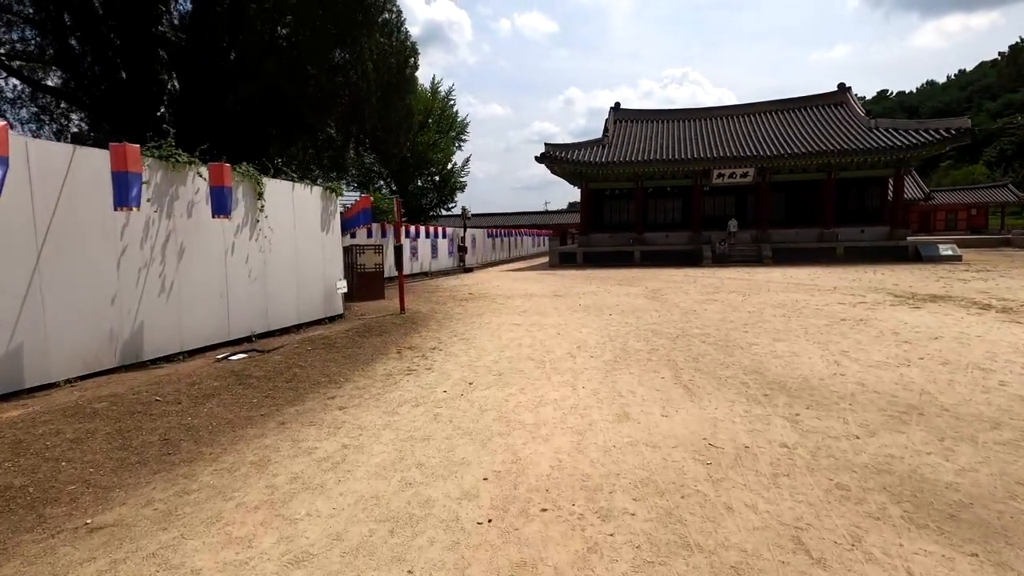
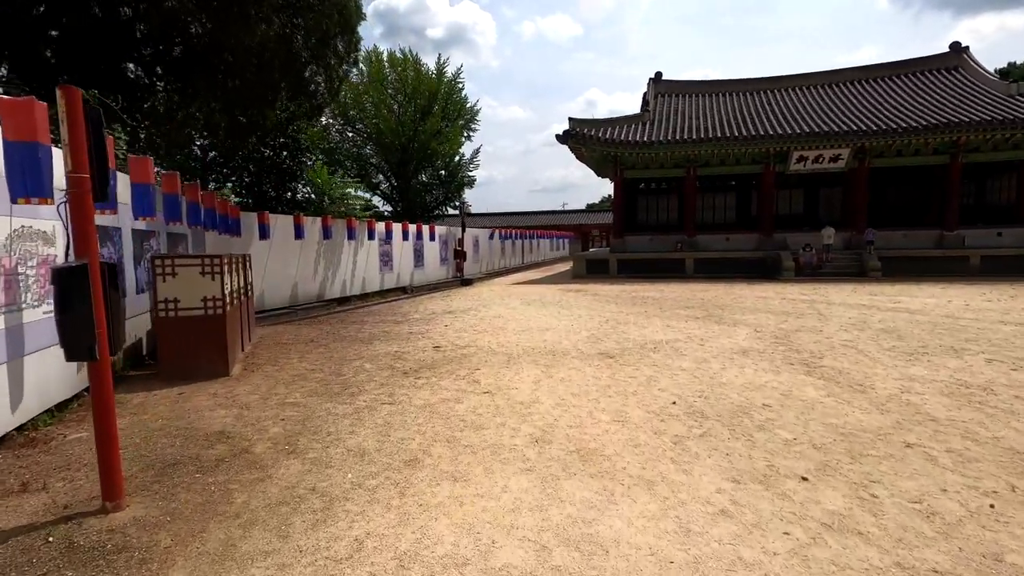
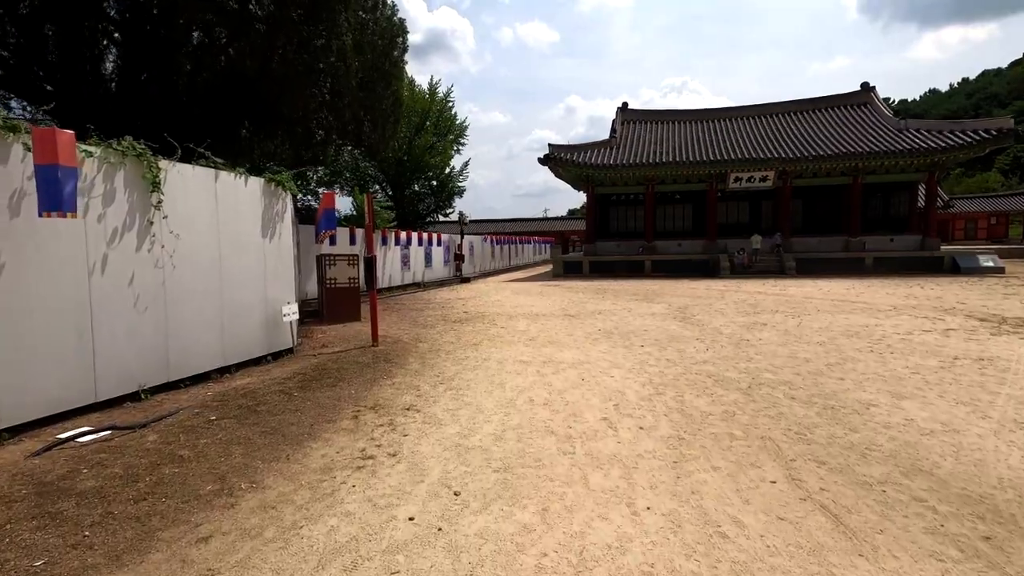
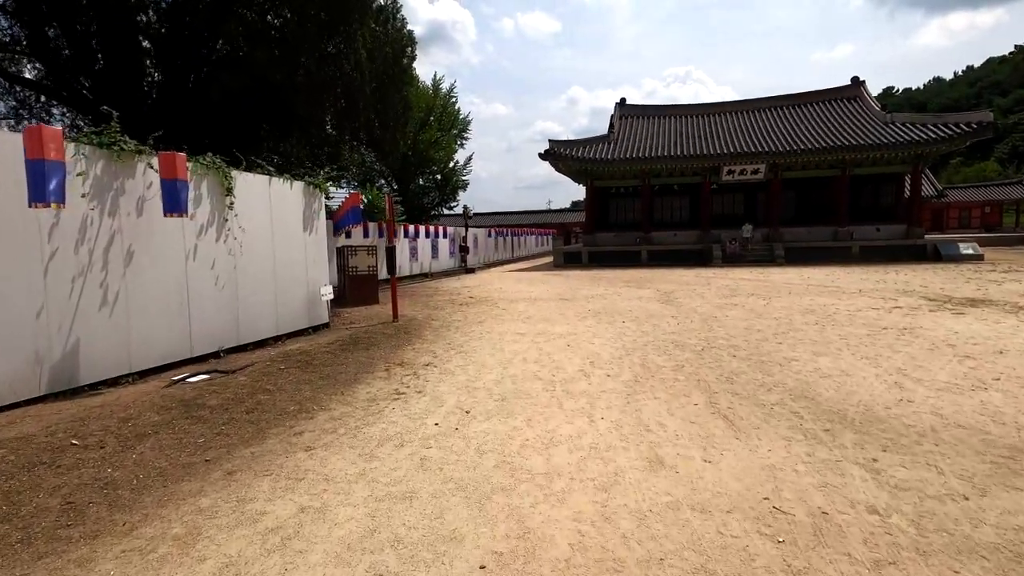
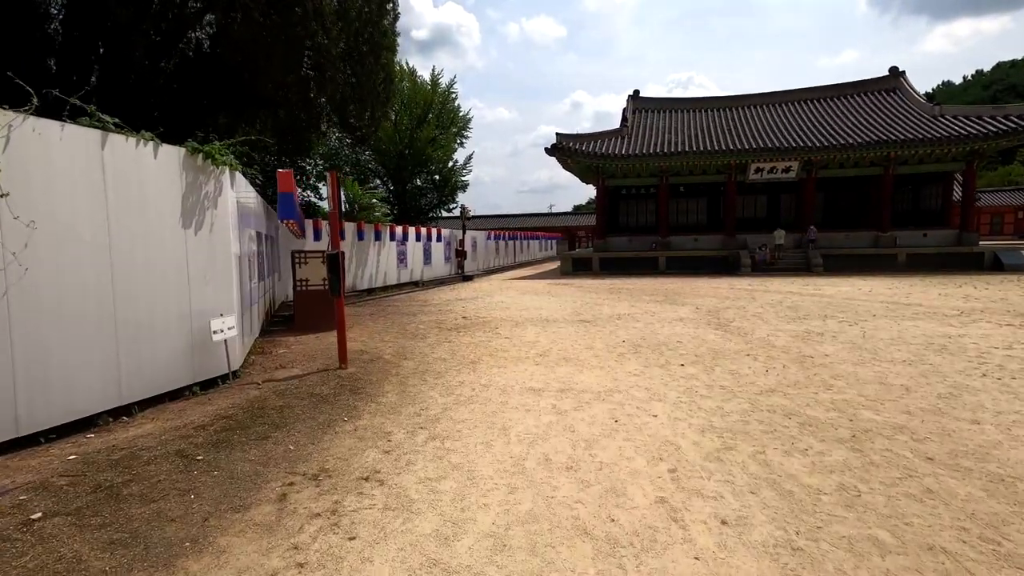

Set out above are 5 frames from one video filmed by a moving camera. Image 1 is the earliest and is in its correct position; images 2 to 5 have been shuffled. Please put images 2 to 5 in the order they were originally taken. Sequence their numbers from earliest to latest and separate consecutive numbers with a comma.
4, 3, 5, 2
